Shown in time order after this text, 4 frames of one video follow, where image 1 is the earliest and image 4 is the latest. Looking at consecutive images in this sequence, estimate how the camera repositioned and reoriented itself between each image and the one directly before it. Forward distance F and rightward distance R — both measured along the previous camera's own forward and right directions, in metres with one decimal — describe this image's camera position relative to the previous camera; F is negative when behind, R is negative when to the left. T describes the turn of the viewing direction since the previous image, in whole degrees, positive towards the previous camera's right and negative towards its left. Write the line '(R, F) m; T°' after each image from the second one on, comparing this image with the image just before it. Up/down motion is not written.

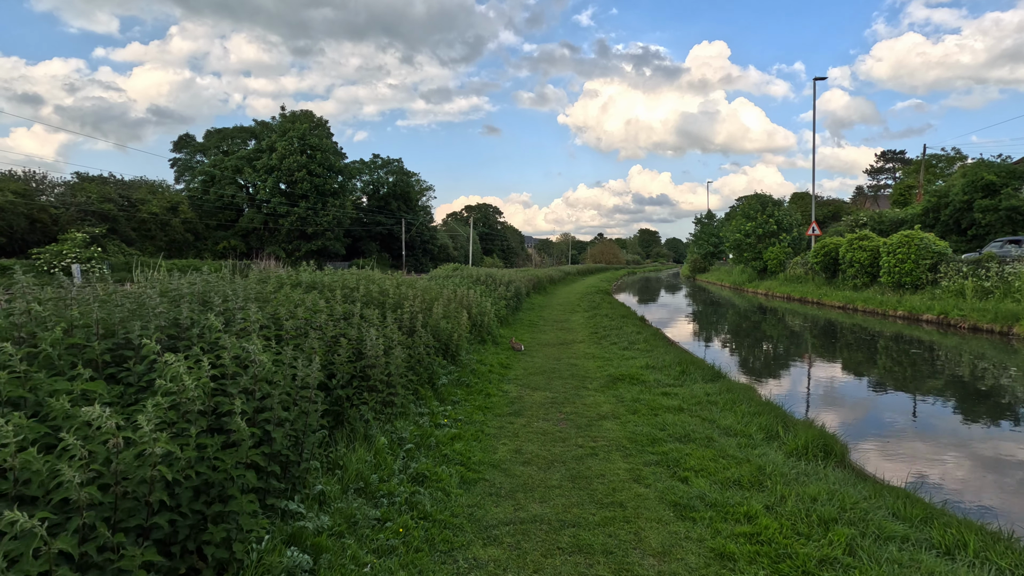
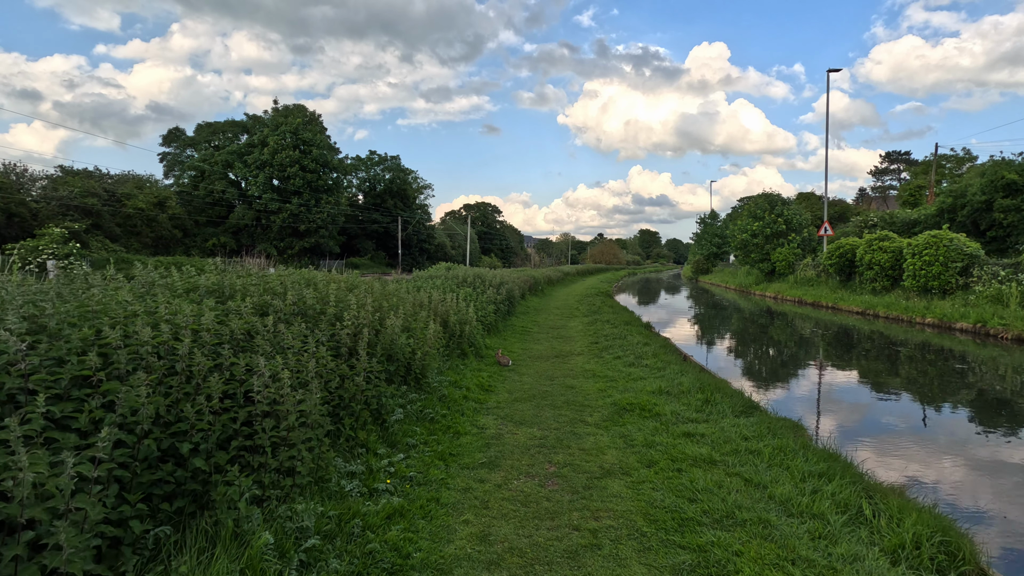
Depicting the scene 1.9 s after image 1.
(+0.2, +1.5) m; 0°
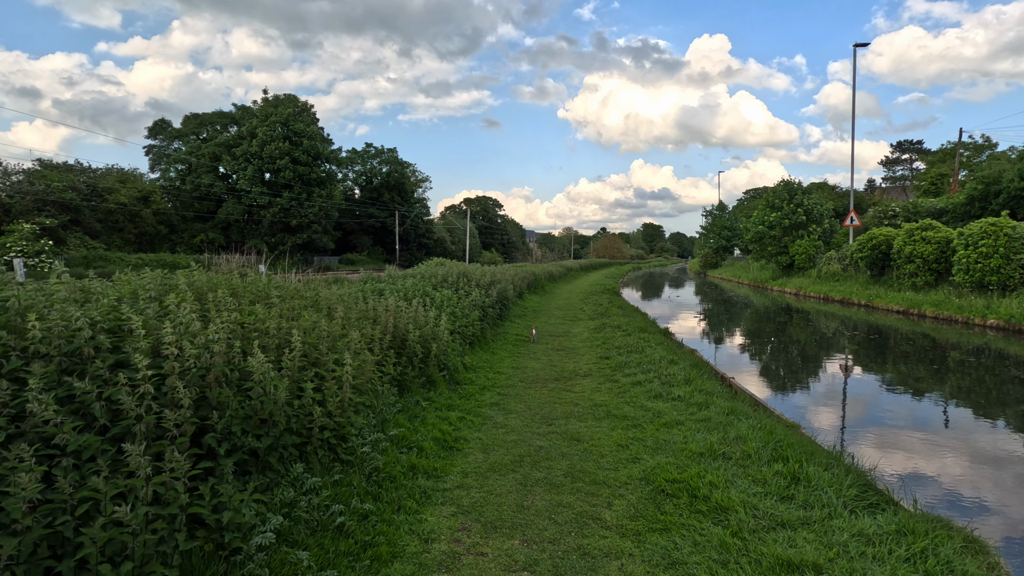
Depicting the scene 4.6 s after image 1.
(+0.2, +2.2) m; 0°
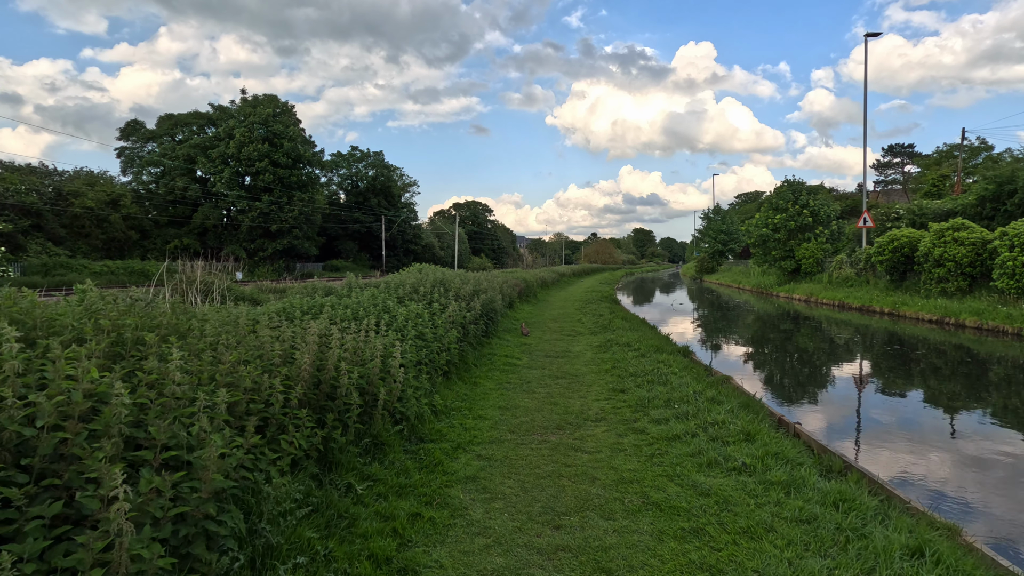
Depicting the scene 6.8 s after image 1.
(0.0, +2.0) m; +1°
